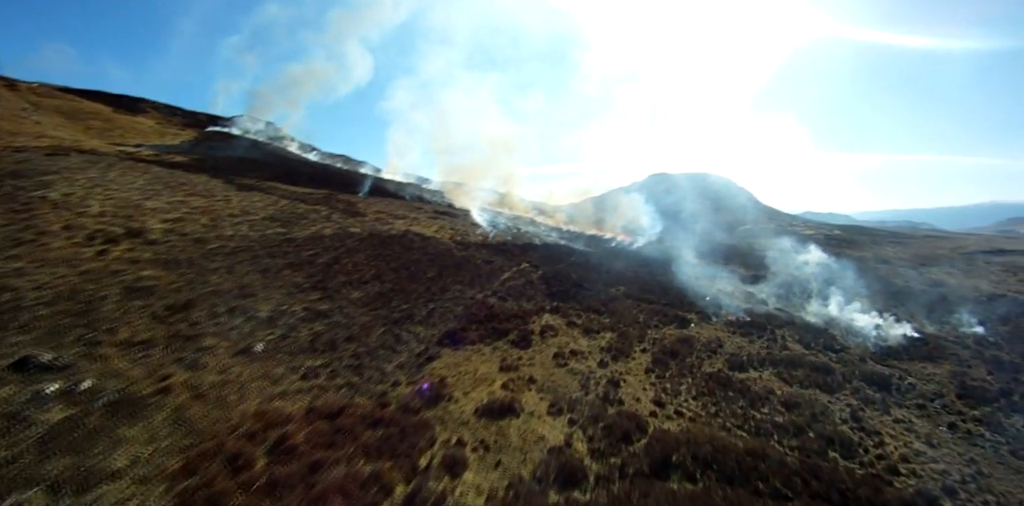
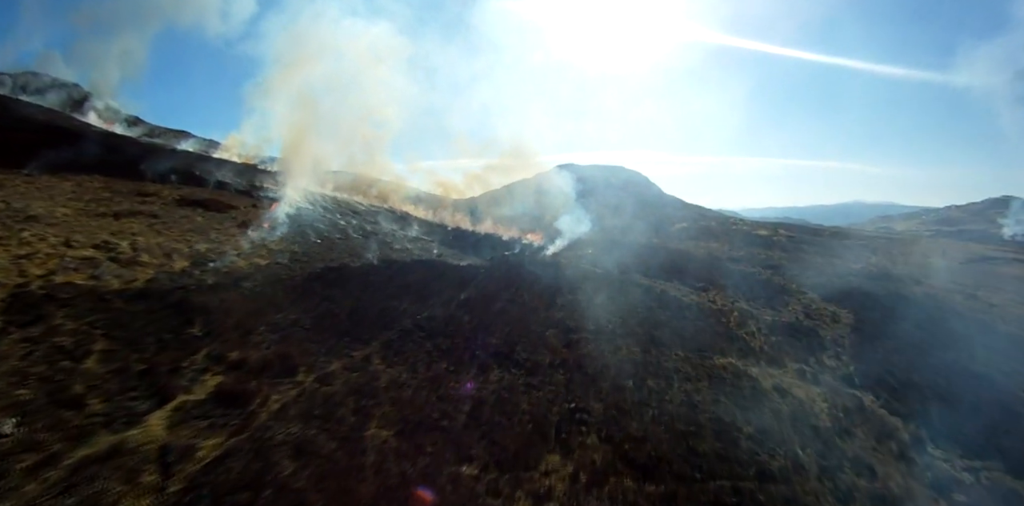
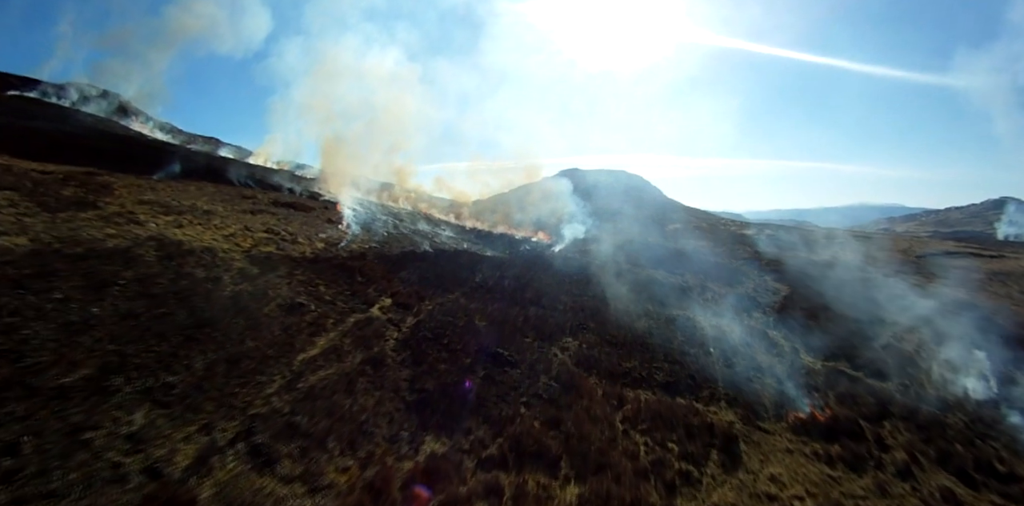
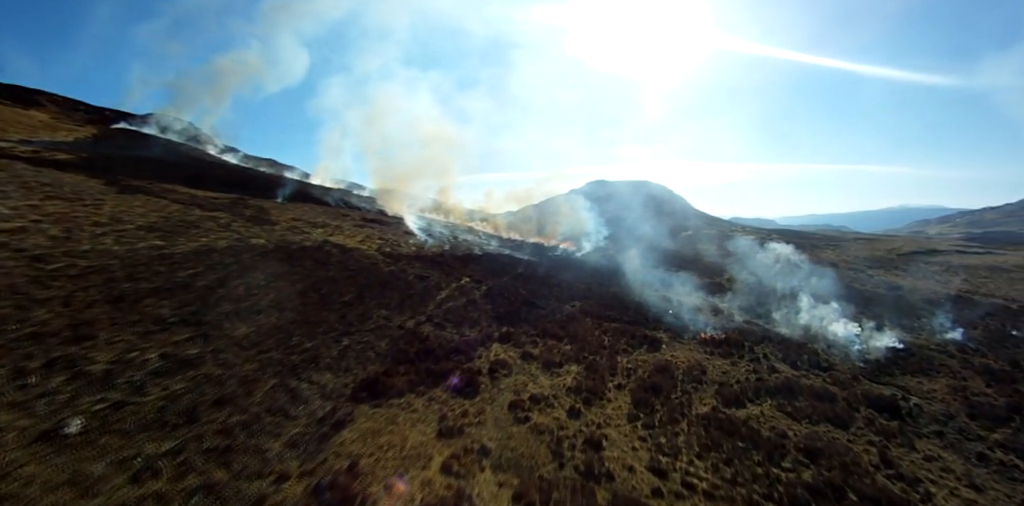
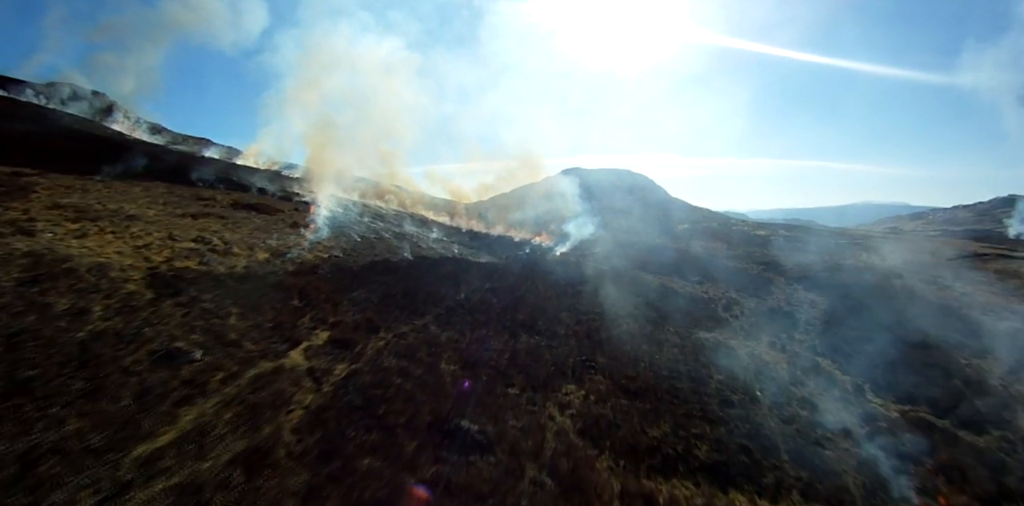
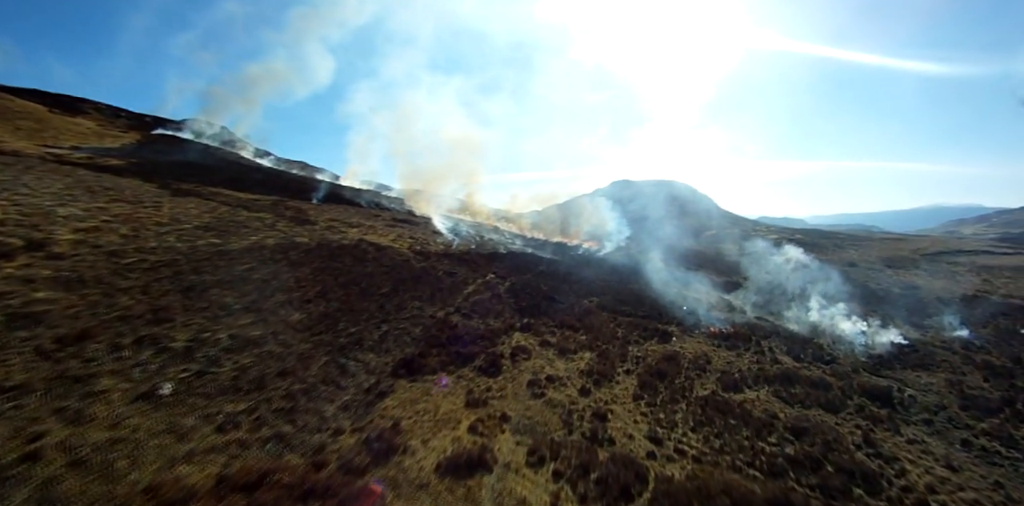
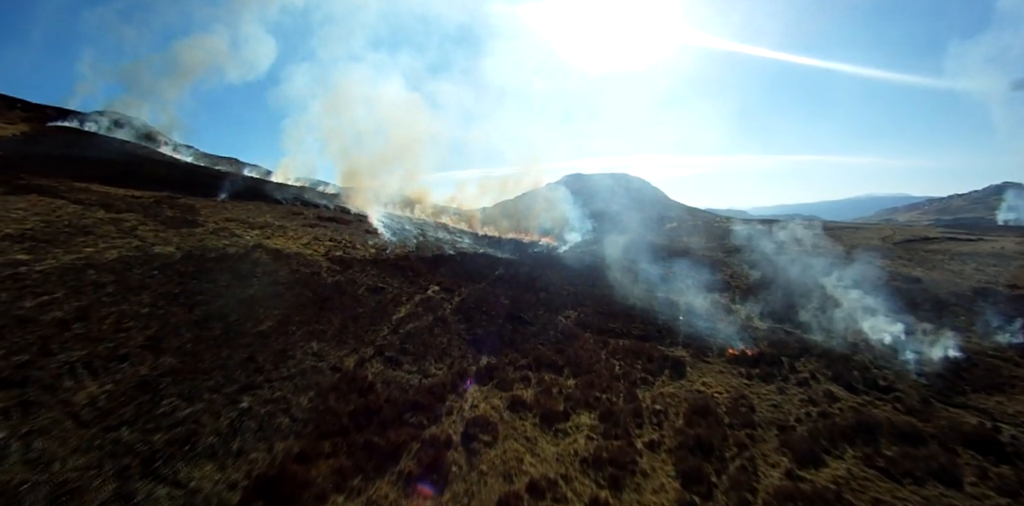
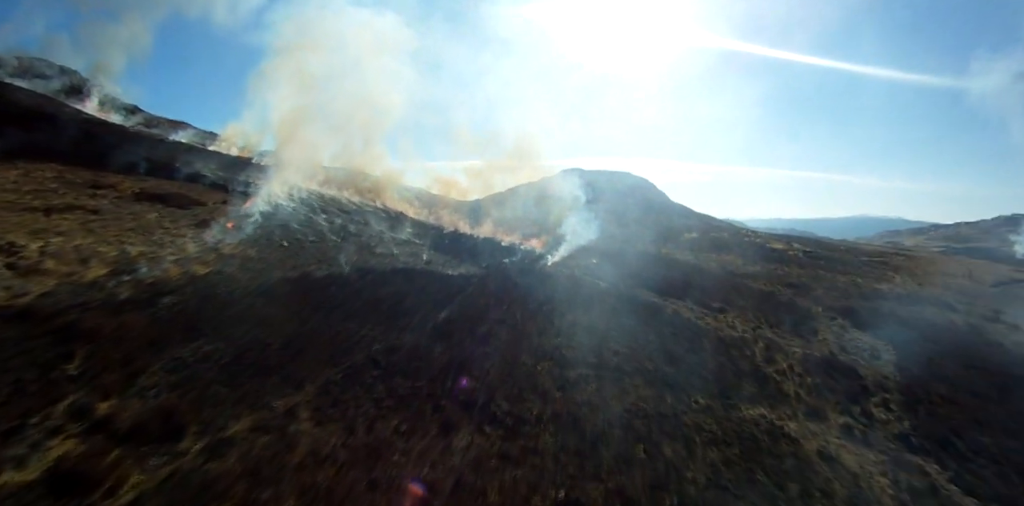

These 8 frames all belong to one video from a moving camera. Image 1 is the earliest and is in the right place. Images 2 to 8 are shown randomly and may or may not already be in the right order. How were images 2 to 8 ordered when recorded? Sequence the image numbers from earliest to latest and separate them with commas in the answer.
6, 4, 7, 3, 5, 2, 8
